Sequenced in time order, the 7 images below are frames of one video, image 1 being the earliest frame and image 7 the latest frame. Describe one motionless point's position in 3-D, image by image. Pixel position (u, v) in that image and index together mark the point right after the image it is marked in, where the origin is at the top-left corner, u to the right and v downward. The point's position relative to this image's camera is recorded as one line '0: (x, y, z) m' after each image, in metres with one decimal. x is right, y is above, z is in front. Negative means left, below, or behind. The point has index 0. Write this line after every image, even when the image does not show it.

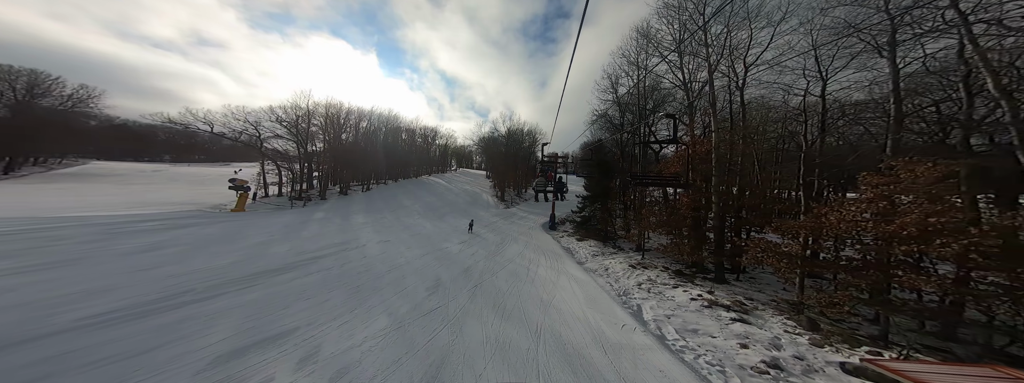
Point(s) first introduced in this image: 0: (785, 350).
0: (+7.6, -4.5, +7.8) m
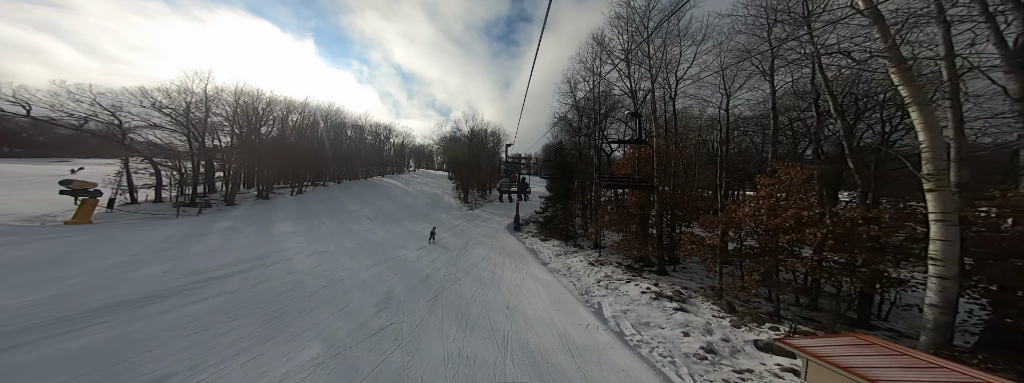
0: (+6.4, -4.6, +8.6) m
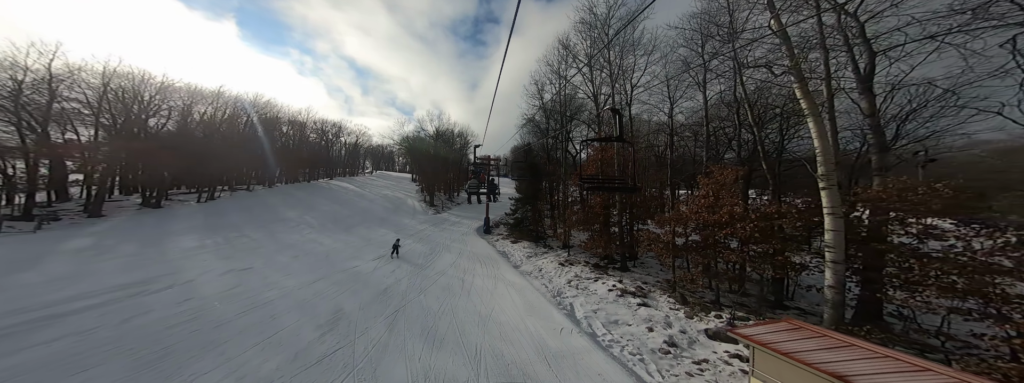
0: (+5.4, -4.6, +9.0) m
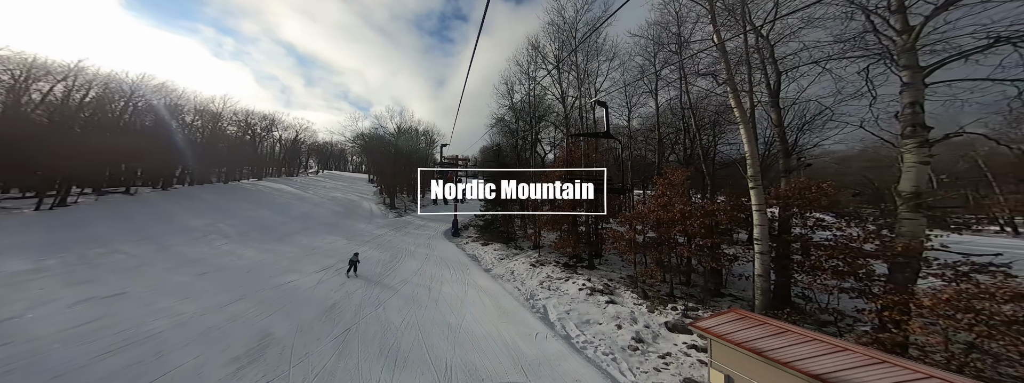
0: (+4.4, -4.5, +9.2) m
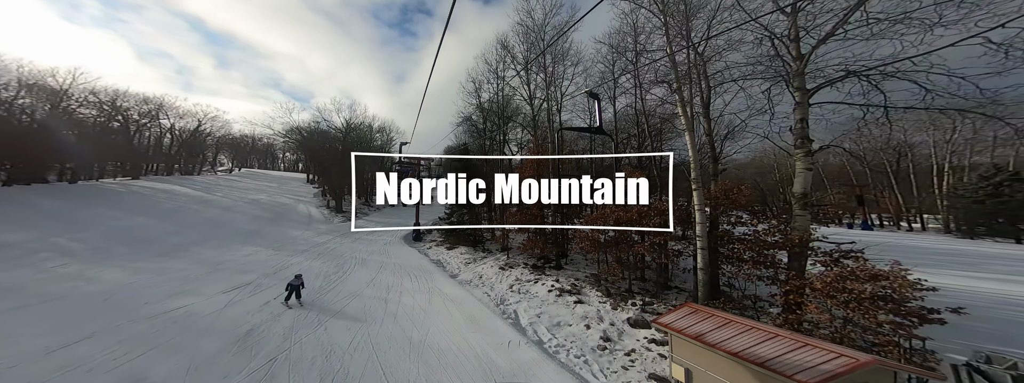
0: (+3.4, -4.5, +9.3) m
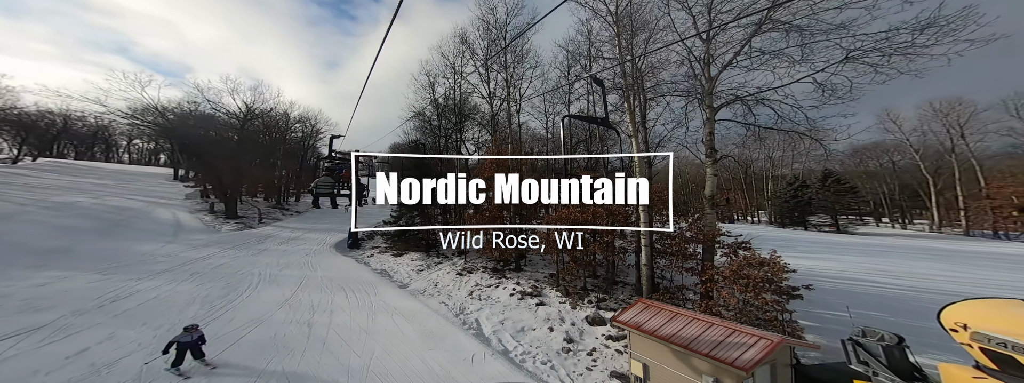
0: (+2.0, -4.5, +9.2) m
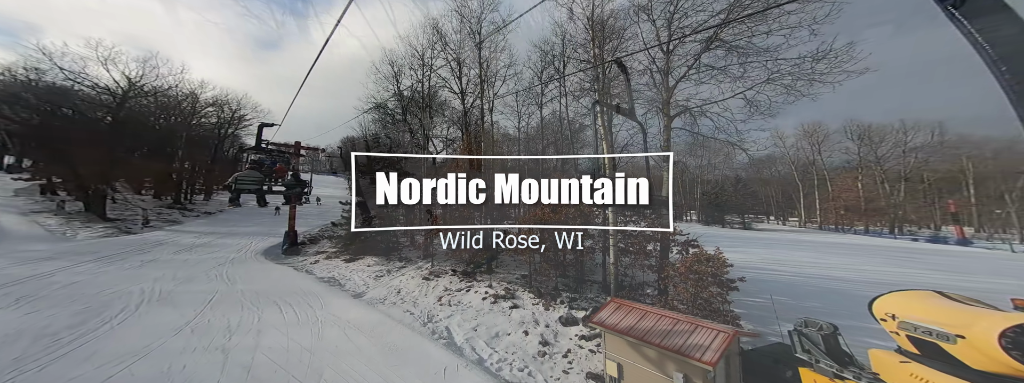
0: (+1.1, -4.5, +9.0) m
